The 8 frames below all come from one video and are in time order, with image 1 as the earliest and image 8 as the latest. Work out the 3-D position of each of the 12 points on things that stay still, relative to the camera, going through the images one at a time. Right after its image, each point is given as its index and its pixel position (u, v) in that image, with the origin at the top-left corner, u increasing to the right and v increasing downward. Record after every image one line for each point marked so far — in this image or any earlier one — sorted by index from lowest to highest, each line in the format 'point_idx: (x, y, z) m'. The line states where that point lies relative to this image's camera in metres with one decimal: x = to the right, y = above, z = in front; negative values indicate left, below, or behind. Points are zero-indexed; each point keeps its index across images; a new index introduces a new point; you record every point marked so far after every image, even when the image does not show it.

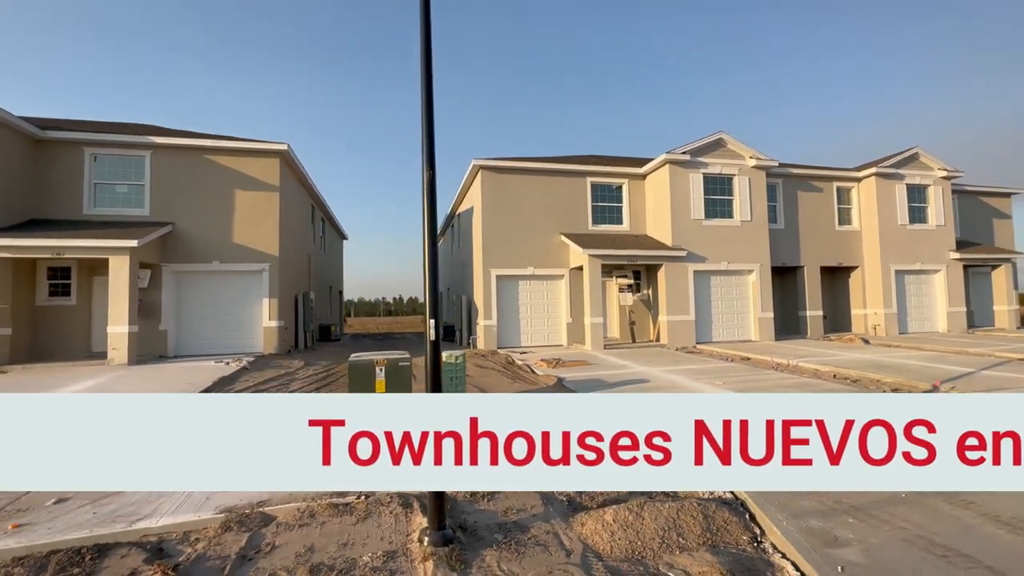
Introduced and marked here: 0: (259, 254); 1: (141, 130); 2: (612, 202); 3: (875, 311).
0: (-7.3, +1.0, +14.2) m
1: (-10.6, +4.6, +14.2) m
2: (+3.5, +3.0, +17.3) m
3: (+13.2, -0.8, +17.9) m
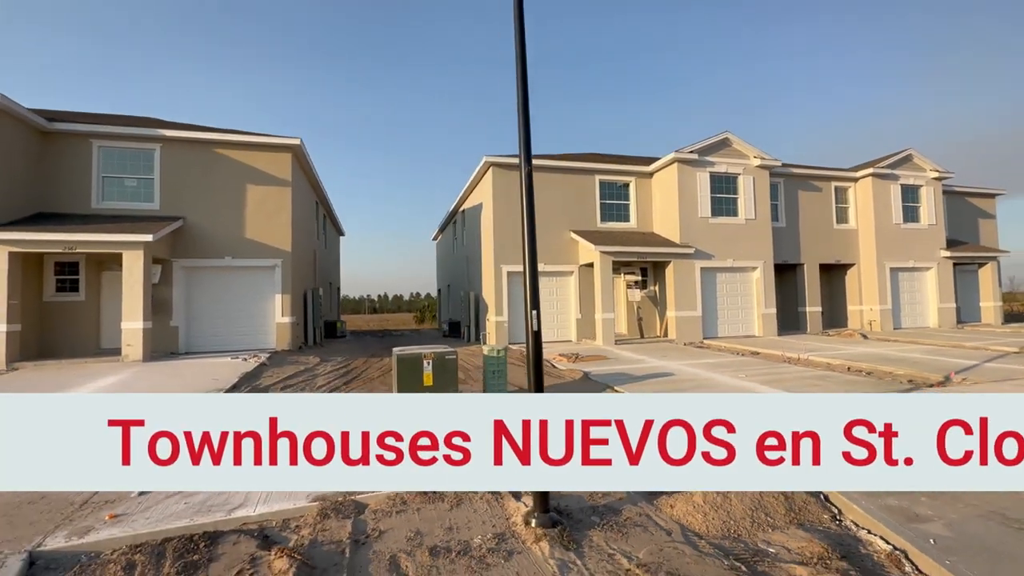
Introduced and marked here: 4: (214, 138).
0: (-6.9, +1.1, +14.1) m
1: (-10.2, +4.7, +13.9) m
2: (+3.8, +3.1, +17.6) m
3: (+13.5, -0.7, +18.5) m
4: (-8.2, +4.2, +13.6) m
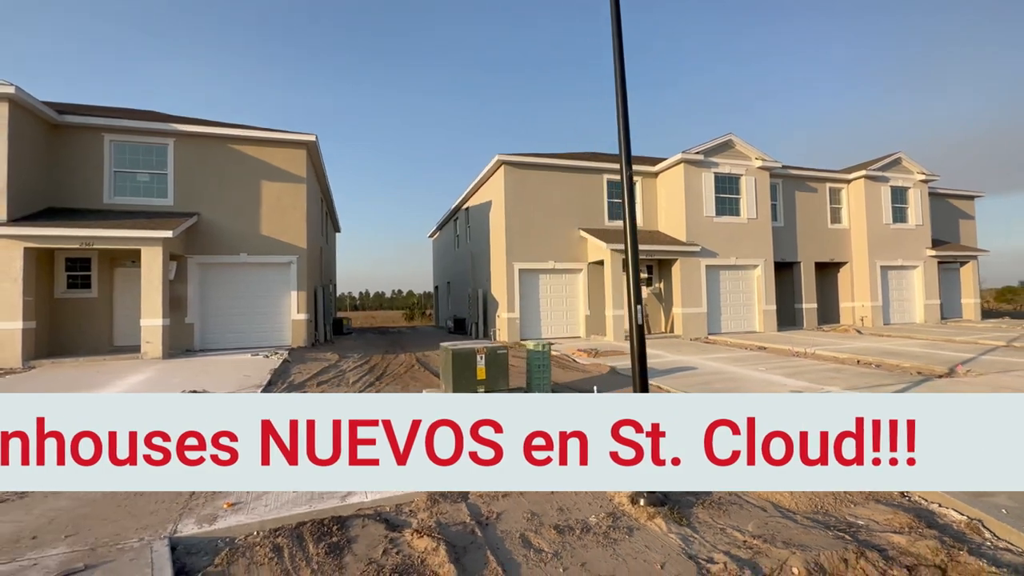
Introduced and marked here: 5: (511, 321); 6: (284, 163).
0: (-6.4, +1.2, +14.1) m
1: (-9.7, +4.8, +13.7) m
2: (+4.1, +3.2, +18.0) m
3: (+13.7, -0.6, +19.3) m
4: (-7.8, +4.2, +13.5) m
5: (0.0, -1.1, +16.1) m
6: (-6.6, +3.6, +14.2) m
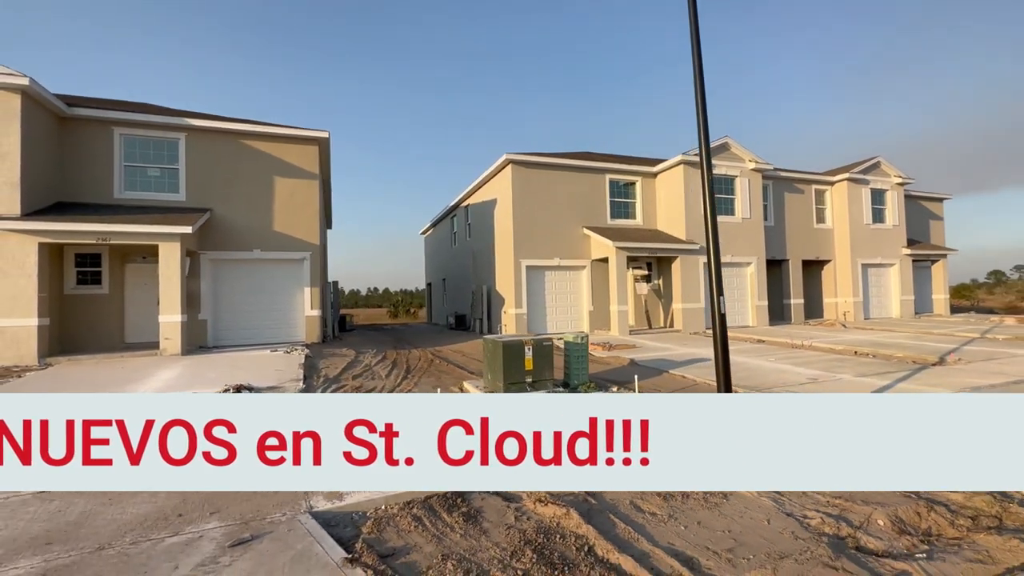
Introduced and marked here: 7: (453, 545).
0: (-6.1, +1.3, +14.1) m
1: (-9.4, +4.9, +13.6) m
2: (+4.2, +3.4, +18.5) m
3: (+13.8, -0.4, +20.4) m
4: (-7.4, +4.4, +13.5) m
5: (+0.2, -1.0, +16.5) m
6: (-6.2, +3.7, +14.2) m
7: (-0.4, -1.7, +3.3) m
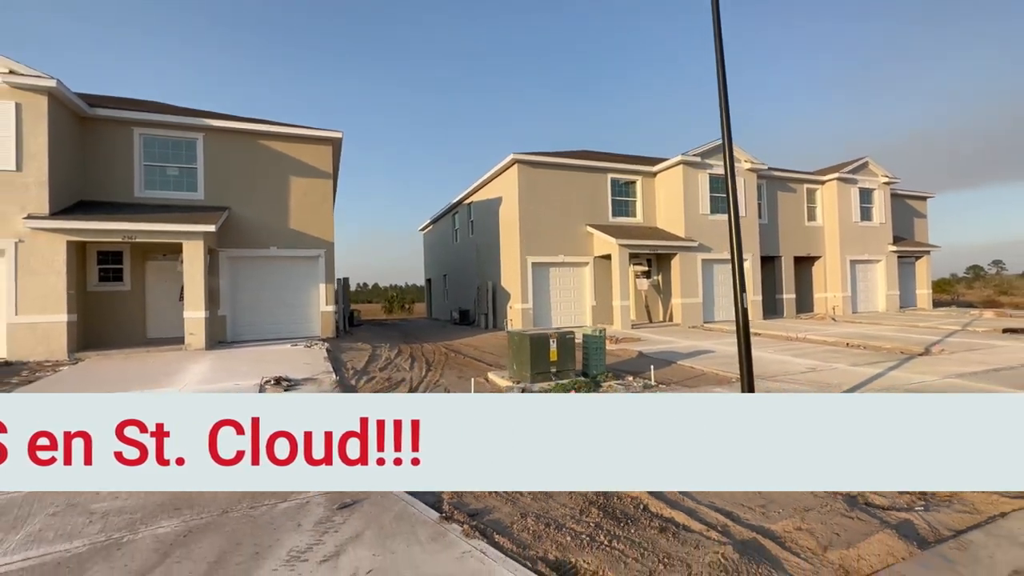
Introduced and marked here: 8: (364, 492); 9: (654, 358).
0: (-5.8, +1.4, +14.5) m
1: (-9.1, +5.0, +13.9) m
2: (+4.4, +3.5, +19.1) m
3: (+13.9, -0.2, +21.2) m
4: (-7.1, +4.5, +13.8) m
5: (+0.4, -0.8, +17.1) m
6: (-6.0, +3.8, +14.6) m
7: (+0.1, -1.7, +3.9) m
8: (-1.3, -1.7, +4.1) m
9: (+3.2, -1.6, +11.2) m
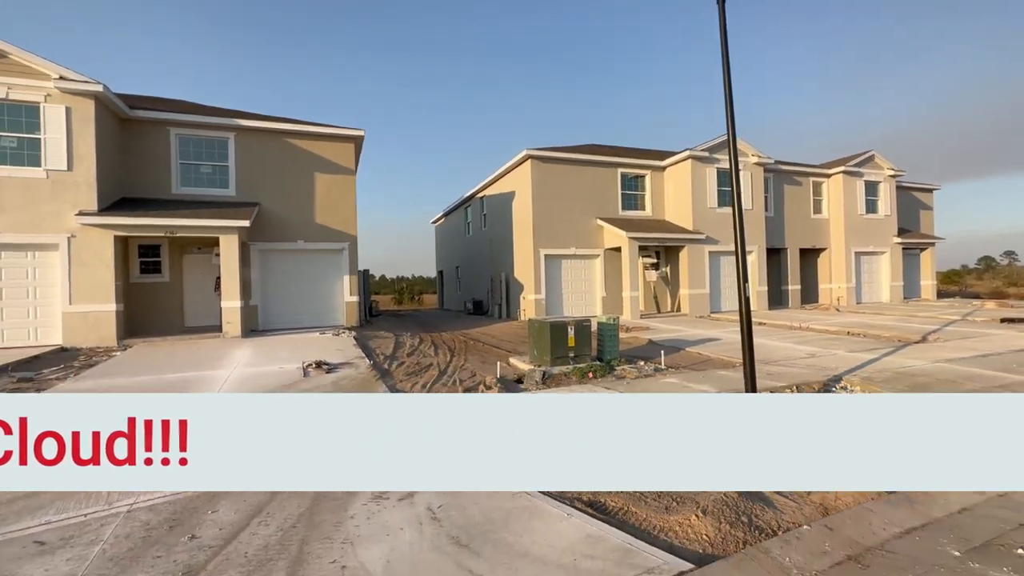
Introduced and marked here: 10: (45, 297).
0: (-5.3, +1.7, +15.2) m
1: (-8.7, +5.2, +14.6) m
2: (+4.9, +3.9, +19.7) m
3: (+14.4, +0.1, +21.8) m
4: (-6.6, +4.7, +14.5) m
5: (+0.9, -0.5, +17.7) m
6: (-5.5, +4.1, +15.3) m
7: (+0.4, -1.6, +4.6) m
8: (-0.9, -1.6, +4.9) m
9: (+3.6, -1.4, +11.9) m
10: (-10.7, -0.2, +11.2) m
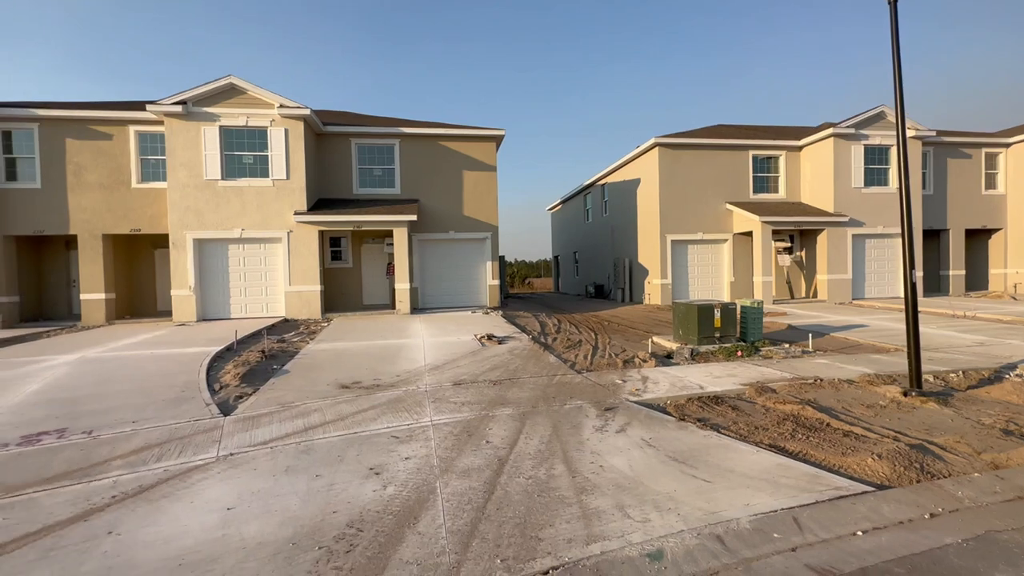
0: (-0.9, +2.2, +17.0) m
1: (-4.3, +5.8, +17.0) m
2: (+10.0, +4.5, +19.2) m
3: (+19.8, +0.7, +19.3) m
4: (-2.4, +5.2, +16.5) m
5: (+5.7, +0.1, +18.2) m
6: (-1.1, +4.6, +17.0) m
7: (+2.5, -1.5, +5.5) m
8: (+1.2, -1.4, +6.1) m
9: (+7.1, -1.0, +12.0) m
10: (-7.0, +0.2, +14.3) m
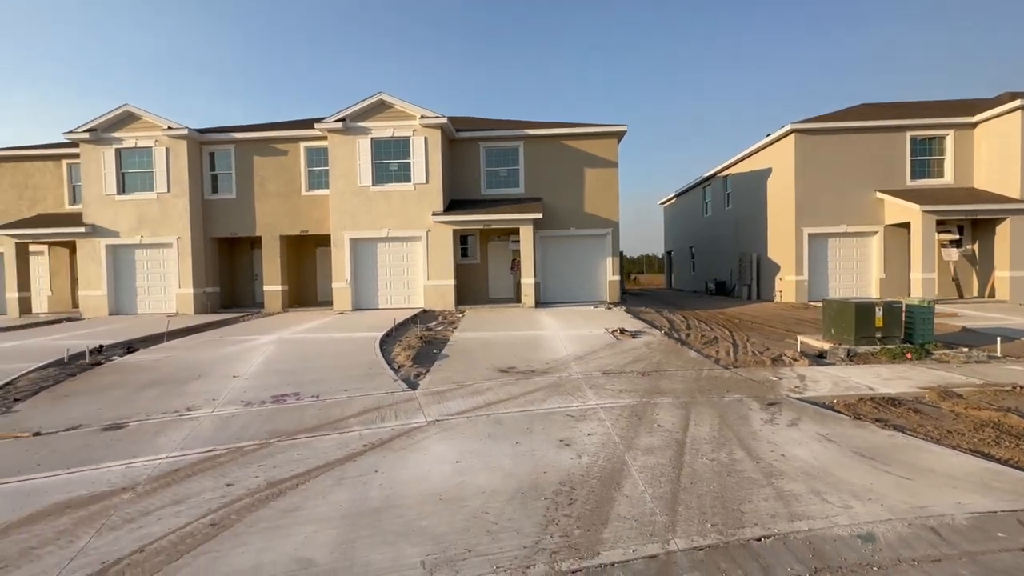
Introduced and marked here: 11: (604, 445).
0: (+3.3, +2.3, +17.1) m
1: (+0.1, +5.9, +17.8) m
2: (+14.5, +4.5, +17.0) m
3: (+24.1, +0.7, +15.1) m
4: (+1.8, +5.4, +16.9) m
5: (+10.1, +0.2, +17.0) m
6: (+3.2, +4.7, +17.1) m
7: (+4.3, -1.4, +5.2) m
8: (+3.2, -1.4, +6.0) m
9: (+10.2, -1.0, +10.6) m
10: (-3.2, +0.4, +15.7) m
11: (+0.8, -1.4, +4.3) m
